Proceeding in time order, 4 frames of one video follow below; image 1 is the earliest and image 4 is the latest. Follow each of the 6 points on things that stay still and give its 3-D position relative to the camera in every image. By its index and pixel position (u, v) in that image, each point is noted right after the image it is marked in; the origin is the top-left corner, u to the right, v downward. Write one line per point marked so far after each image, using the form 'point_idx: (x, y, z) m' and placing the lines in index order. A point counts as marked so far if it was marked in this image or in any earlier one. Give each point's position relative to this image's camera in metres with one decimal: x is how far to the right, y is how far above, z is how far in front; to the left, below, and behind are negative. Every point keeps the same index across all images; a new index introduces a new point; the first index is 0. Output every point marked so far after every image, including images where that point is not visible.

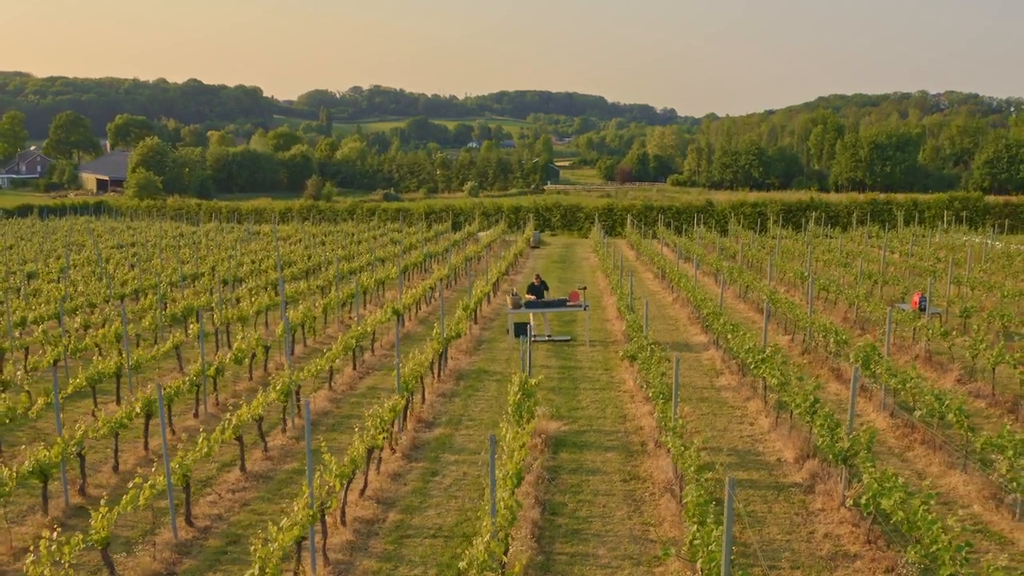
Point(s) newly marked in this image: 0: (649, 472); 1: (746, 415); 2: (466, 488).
0: (+1.2, -1.7, +7.3) m
1: (+2.6, -1.4, +8.8) m
2: (-0.4, -1.8, +7.0) m
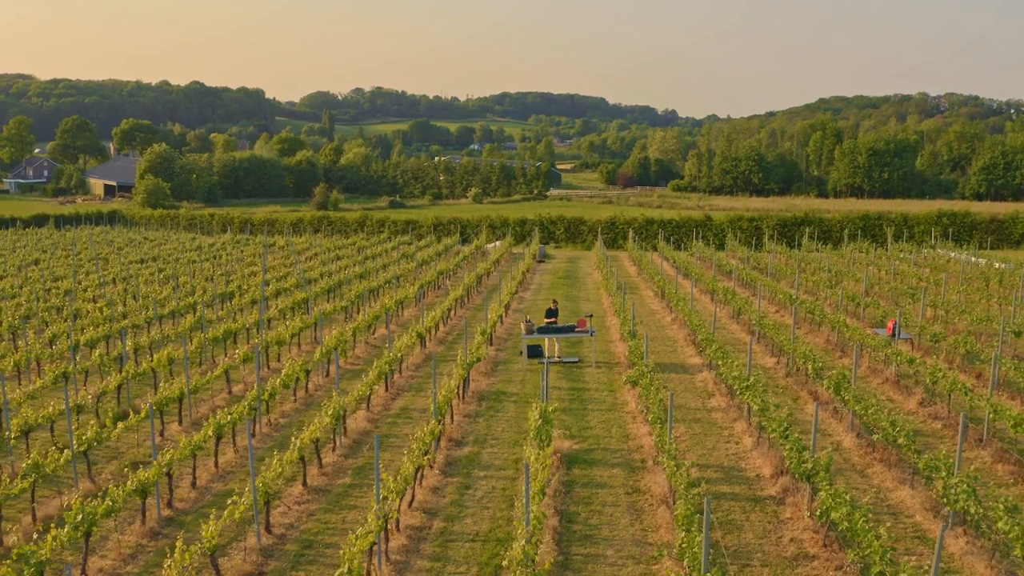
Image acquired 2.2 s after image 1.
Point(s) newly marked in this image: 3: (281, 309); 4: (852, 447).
0: (+1.5, -2.1, +8.6) m
1: (+2.8, -1.9, +10.1) m
2: (-0.2, -2.2, +8.4) m
3: (-5.4, -0.5, +18.7) m
4: (+4.1, -1.9, +9.6) m
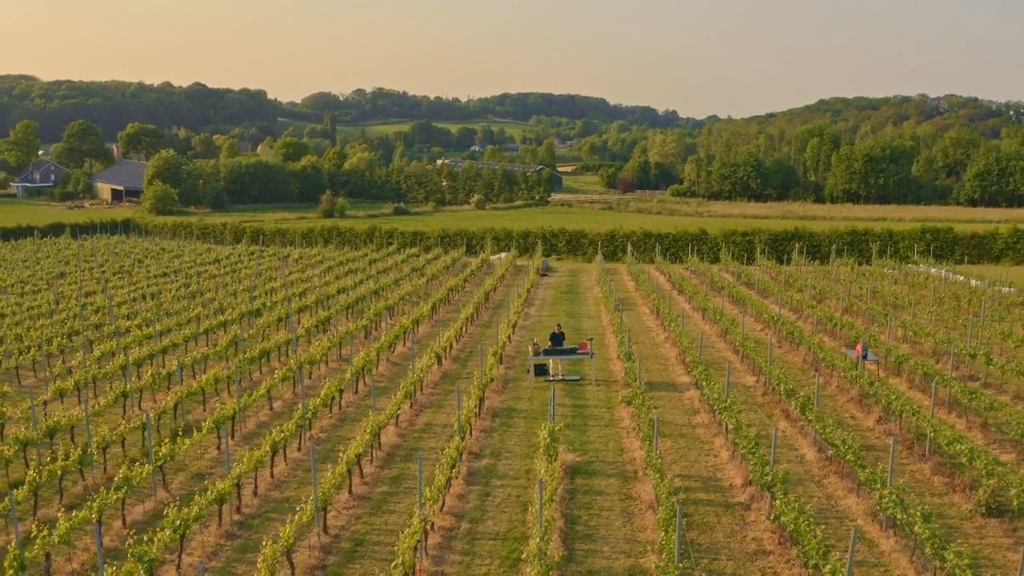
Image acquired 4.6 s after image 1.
0: (+1.6, -2.7, +10.3) m
1: (+3.0, -2.4, +11.8) m
2: (0.0, -2.7, +10.1) m
3: (-5.2, -1.0, +20.4) m
4: (+4.2, -2.4, +11.3) m
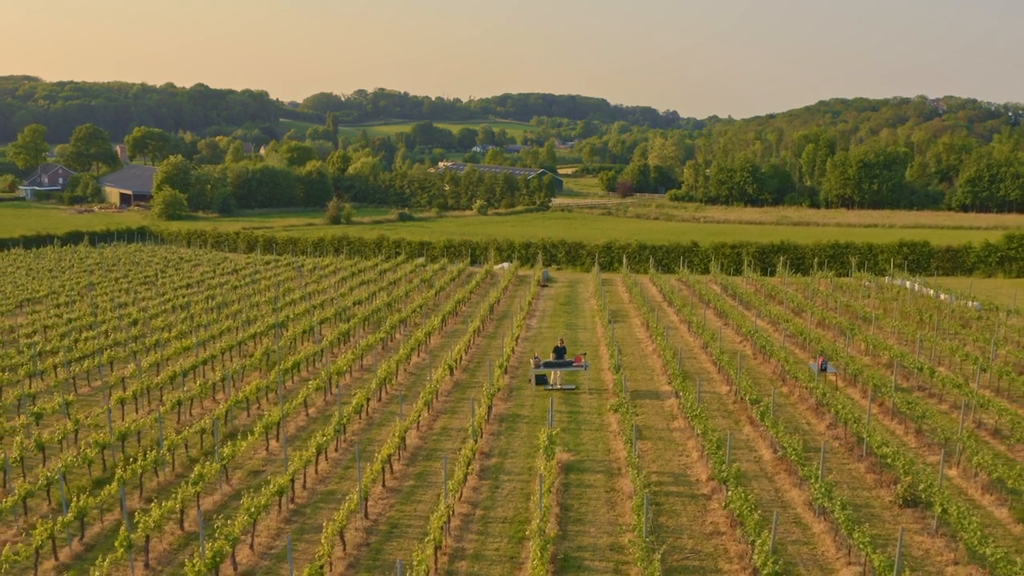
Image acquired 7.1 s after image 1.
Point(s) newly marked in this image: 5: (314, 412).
0: (+1.7, -3.1, +12.6) m
1: (+3.0, -2.8, +14.1) m
2: (+0.1, -3.2, +12.3) m
3: (-5.1, -1.5, +22.6) m
4: (+4.3, -2.9, +13.5) m
5: (-4.1, -2.6, +16.7) m
